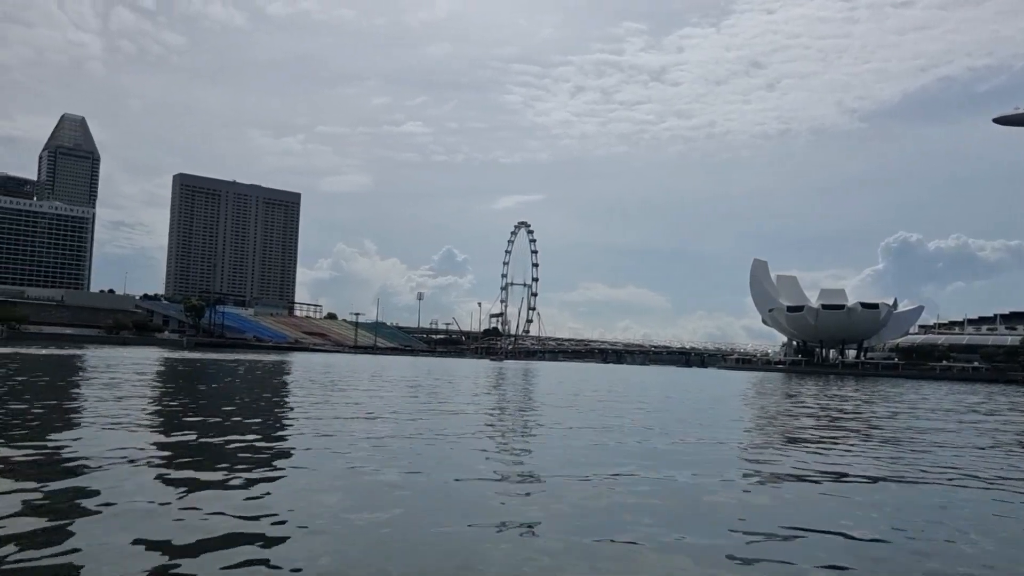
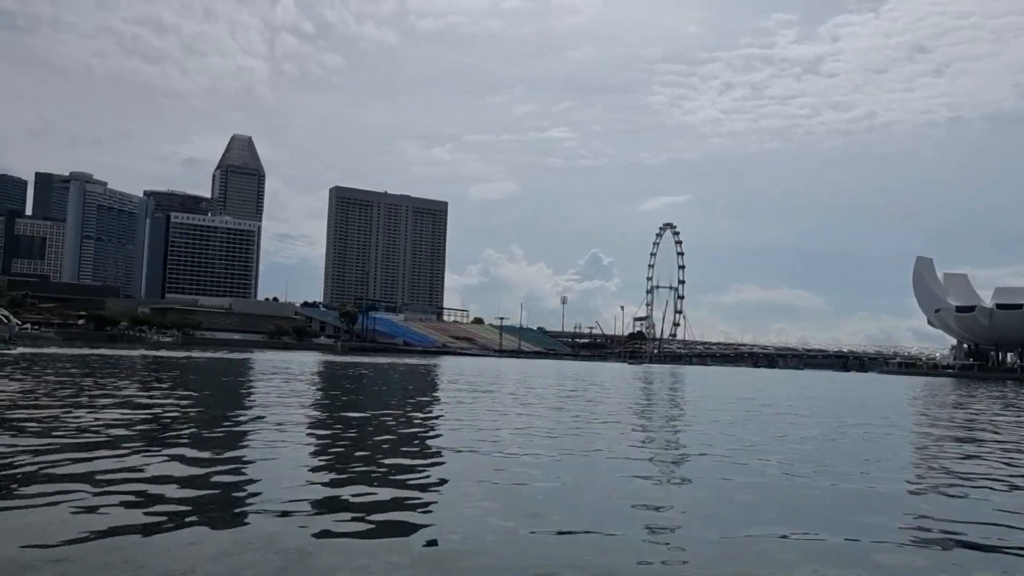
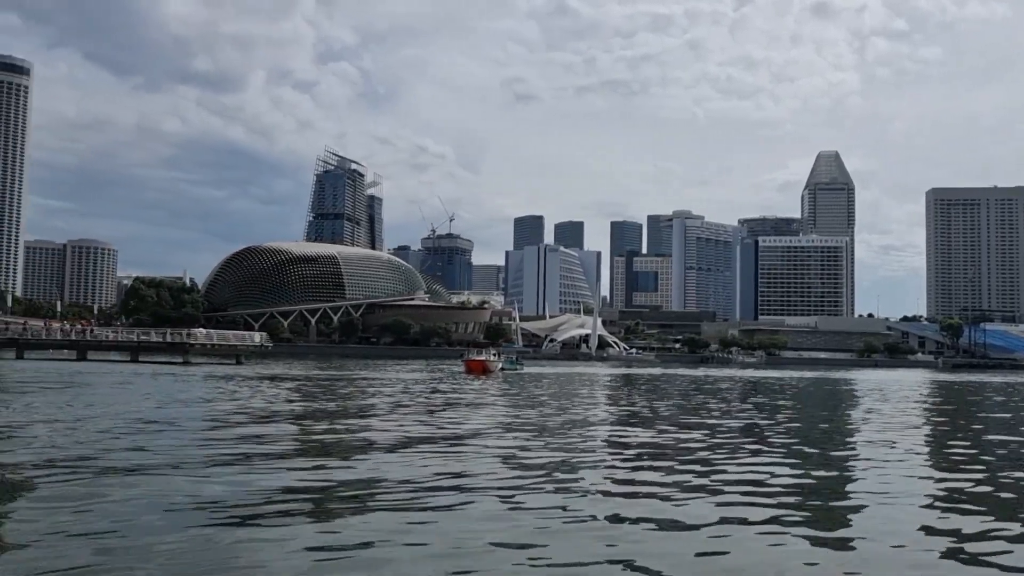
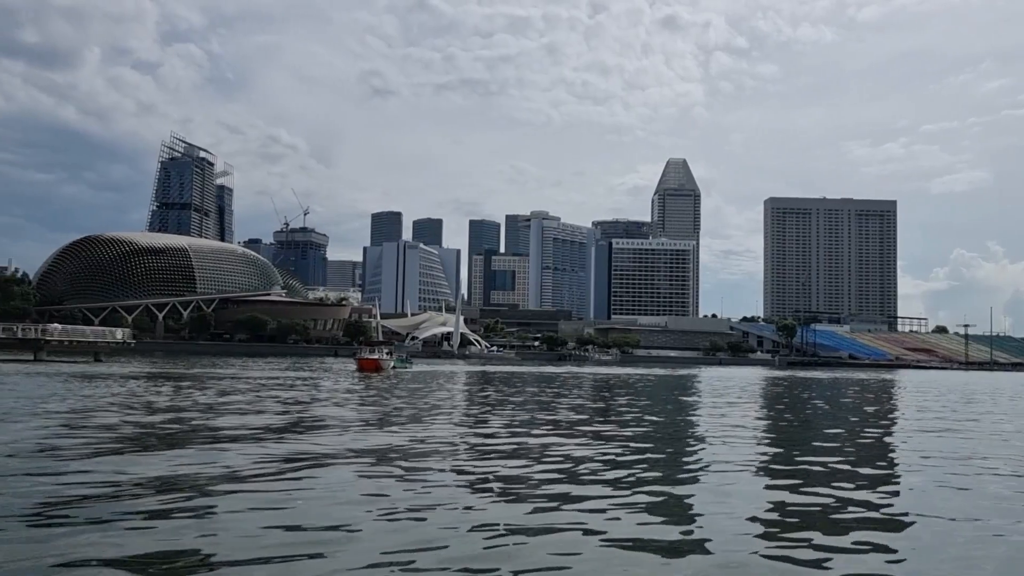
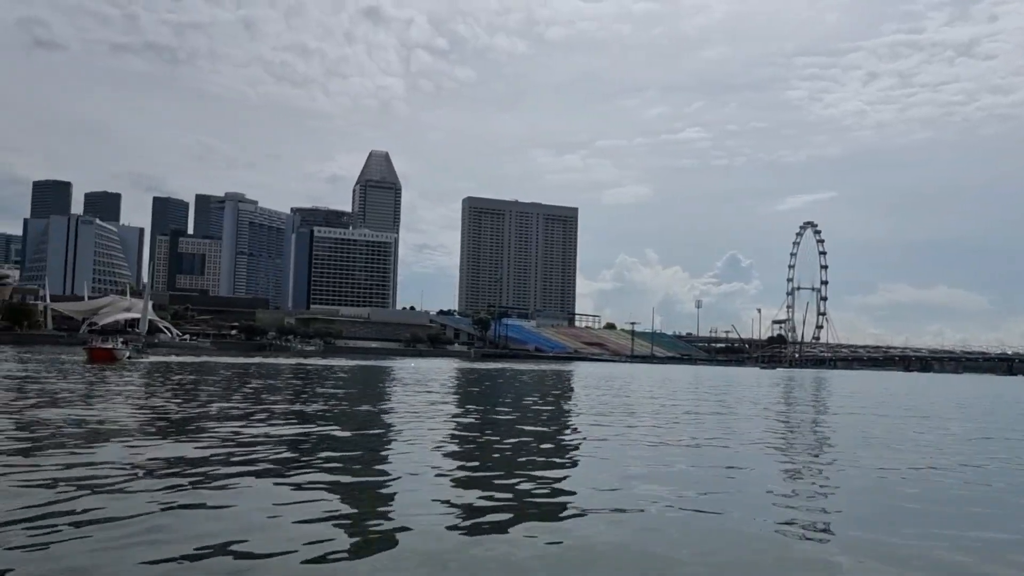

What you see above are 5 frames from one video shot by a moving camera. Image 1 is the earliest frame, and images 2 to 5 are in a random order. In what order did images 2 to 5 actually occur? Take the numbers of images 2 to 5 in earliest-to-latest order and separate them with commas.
2, 5, 4, 3
